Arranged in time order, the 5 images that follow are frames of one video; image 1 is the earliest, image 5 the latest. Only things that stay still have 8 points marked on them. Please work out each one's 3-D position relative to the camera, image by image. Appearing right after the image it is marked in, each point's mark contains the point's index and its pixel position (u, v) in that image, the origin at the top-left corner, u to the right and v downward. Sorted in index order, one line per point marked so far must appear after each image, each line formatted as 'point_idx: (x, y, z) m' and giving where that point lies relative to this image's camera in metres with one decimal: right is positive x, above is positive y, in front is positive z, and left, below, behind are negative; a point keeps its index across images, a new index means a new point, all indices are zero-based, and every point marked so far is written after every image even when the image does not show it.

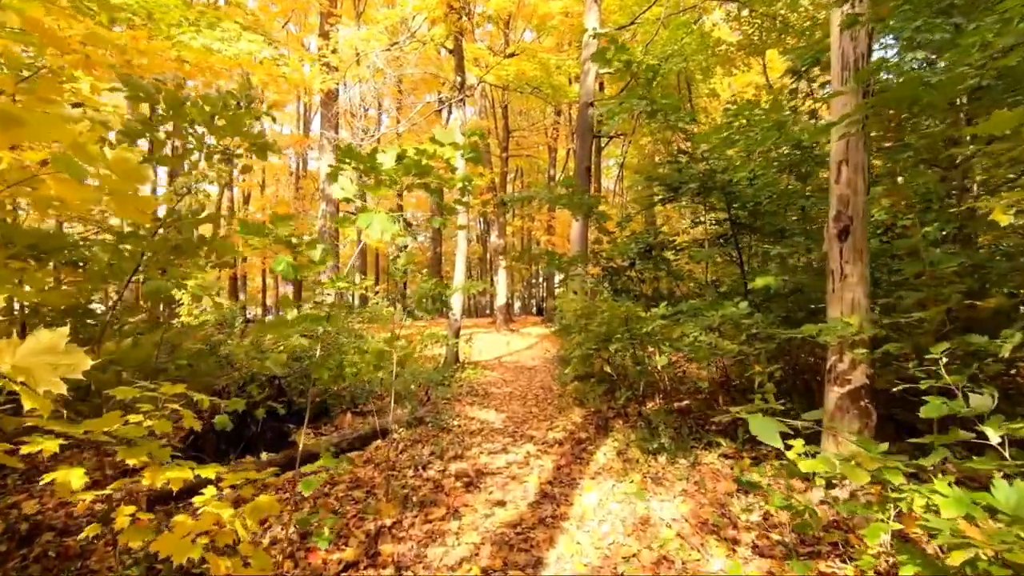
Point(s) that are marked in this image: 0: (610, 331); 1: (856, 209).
0: (+1.0, -0.4, +5.6) m
1: (+2.2, +0.5, +3.4) m
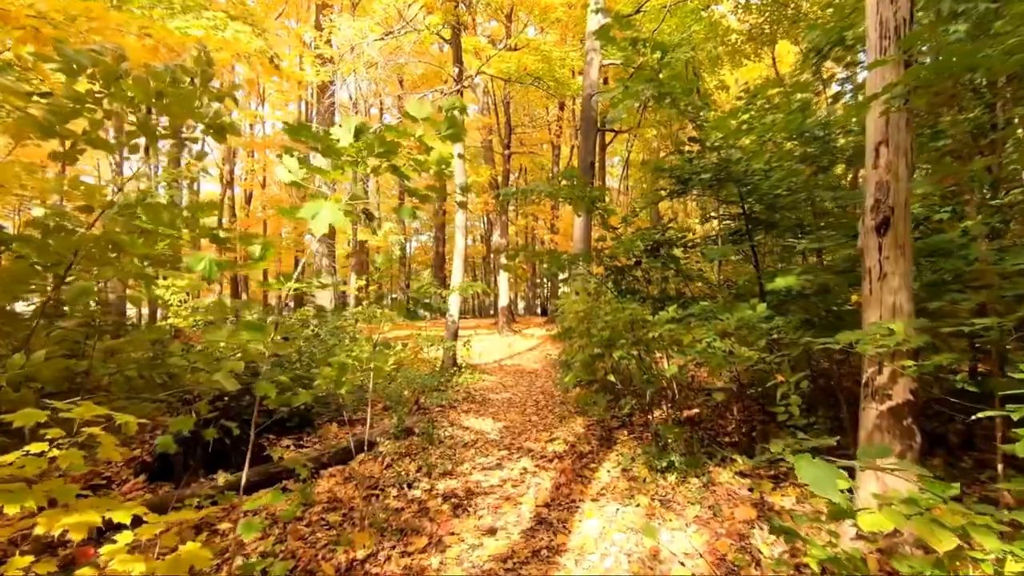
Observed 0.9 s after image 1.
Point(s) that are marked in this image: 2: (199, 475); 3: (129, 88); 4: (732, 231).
0: (+1.0, -0.4, +5.1) m
1: (+2.1, +0.5, +3.0) m
2: (-2.7, -1.6, +4.7) m
3: (-2.0, +1.0, +2.8) m
4: (+2.1, +0.6, +5.3) m
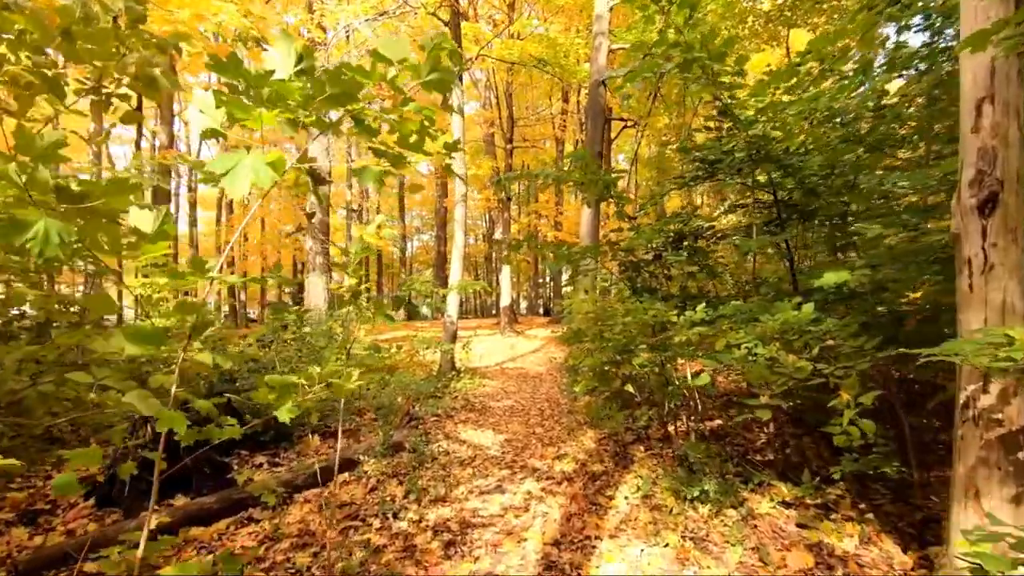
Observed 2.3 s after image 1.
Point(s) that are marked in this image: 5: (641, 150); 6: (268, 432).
0: (+1.0, -0.4, +4.5) m
1: (+2.1, +0.5, +2.3) m
2: (-2.6, -1.6, +4.0) m
3: (-1.9, +1.0, +2.2) m
4: (+2.1, +0.6, +4.6) m
5: (+2.8, +3.0, +11.9) m
6: (-2.3, -1.4, +5.2) m
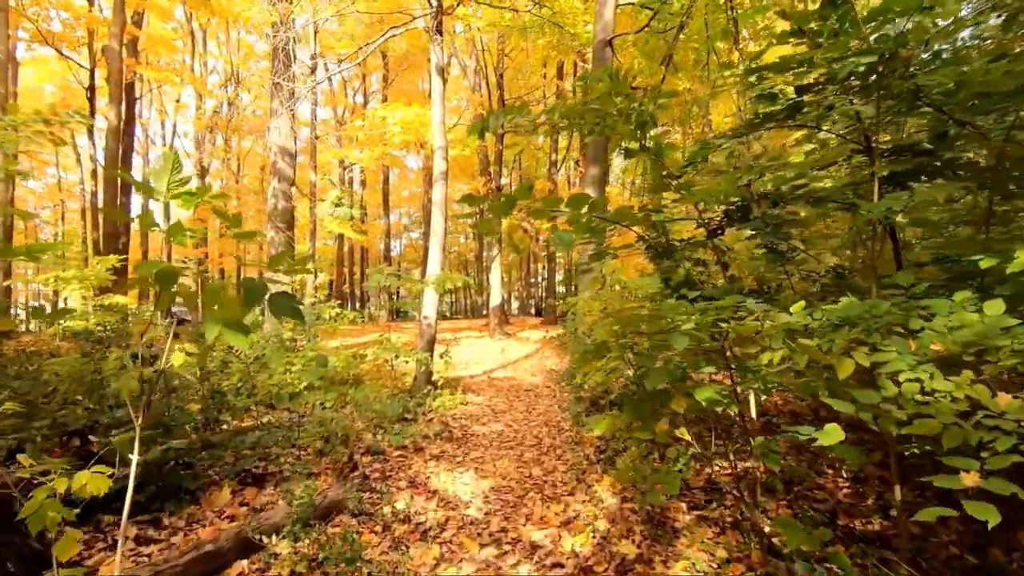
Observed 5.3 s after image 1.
0: (+0.9, -0.4, +3.0) m
1: (+2.1, +0.6, +0.8) m
2: (-2.7, -1.5, +2.5) m
3: (-2.0, +1.1, +0.6) m
4: (+2.1, +0.6, +3.1) m
5: (+2.7, +3.1, +10.4) m
6: (-2.4, -1.3, +3.6) m
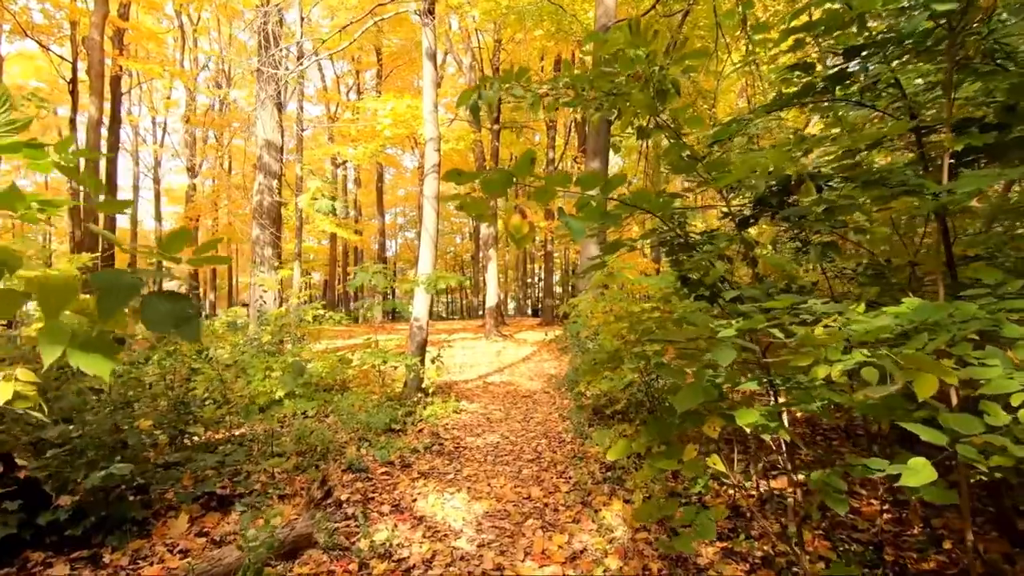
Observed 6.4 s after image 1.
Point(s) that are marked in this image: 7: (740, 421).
0: (+0.9, -0.4, +2.5) m
1: (+2.1, +0.6, +0.4) m
2: (-2.7, -1.5, +2.0) m
3: (-2.0, +1.1, +0.1) m
4: (+2.1, +0.6, +2.7) m
5: (+2.6, +3.1, +10.0) m
6: (-2.4, -1.3, +3.1) m
7: (+0.8, -0.5, +2.0) m
